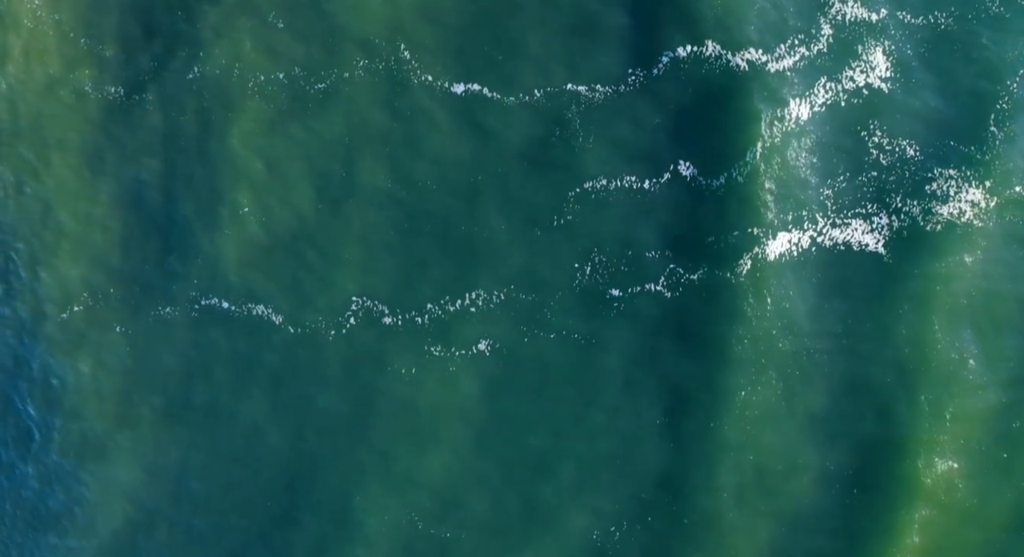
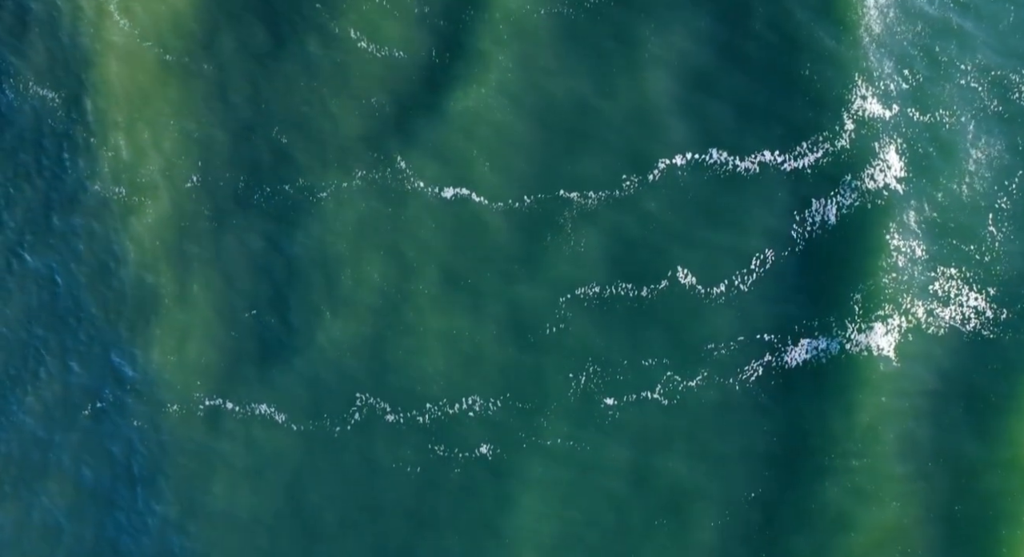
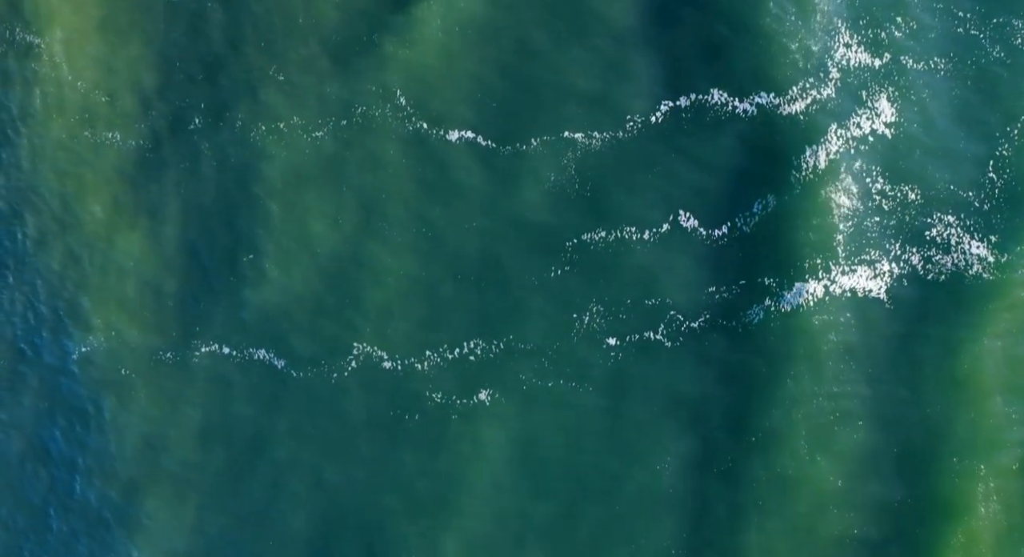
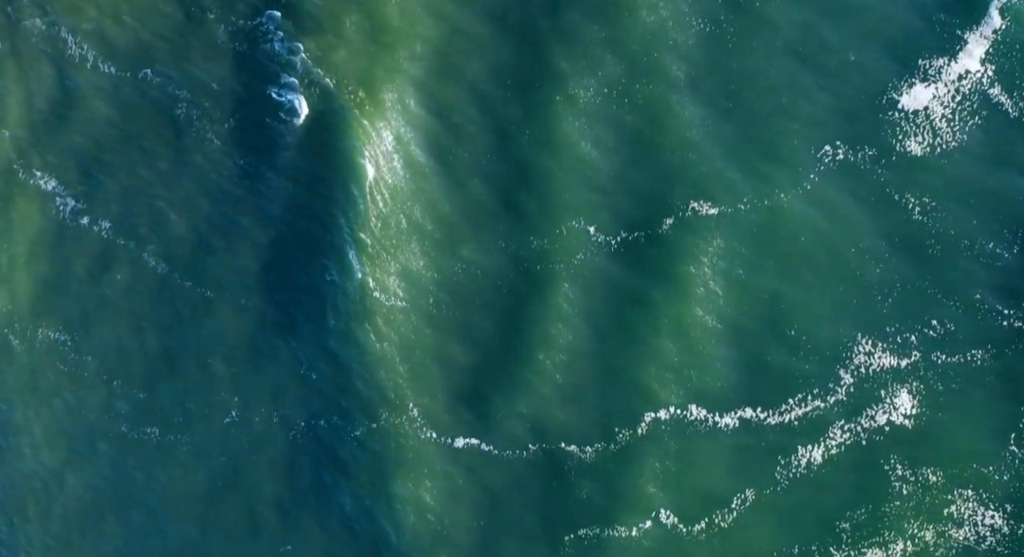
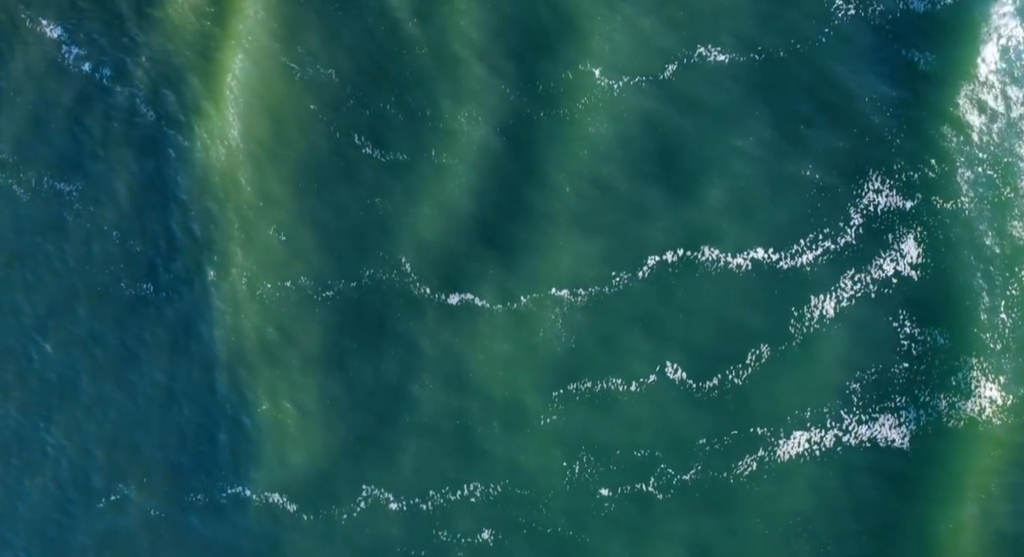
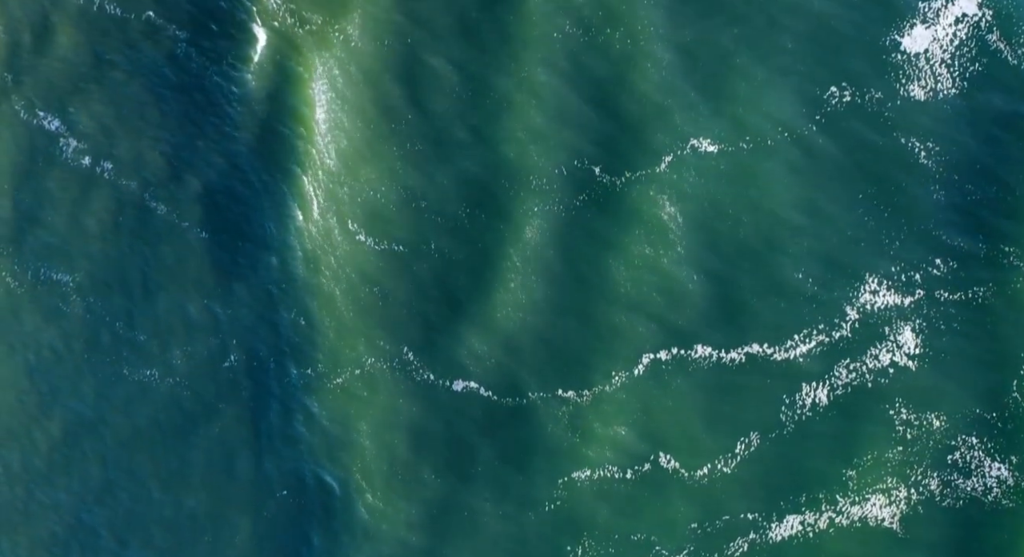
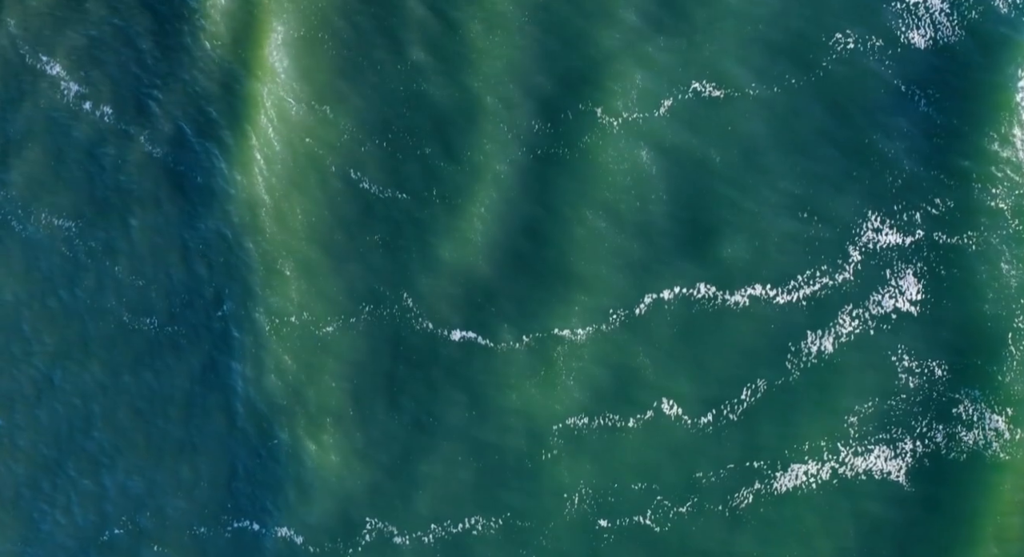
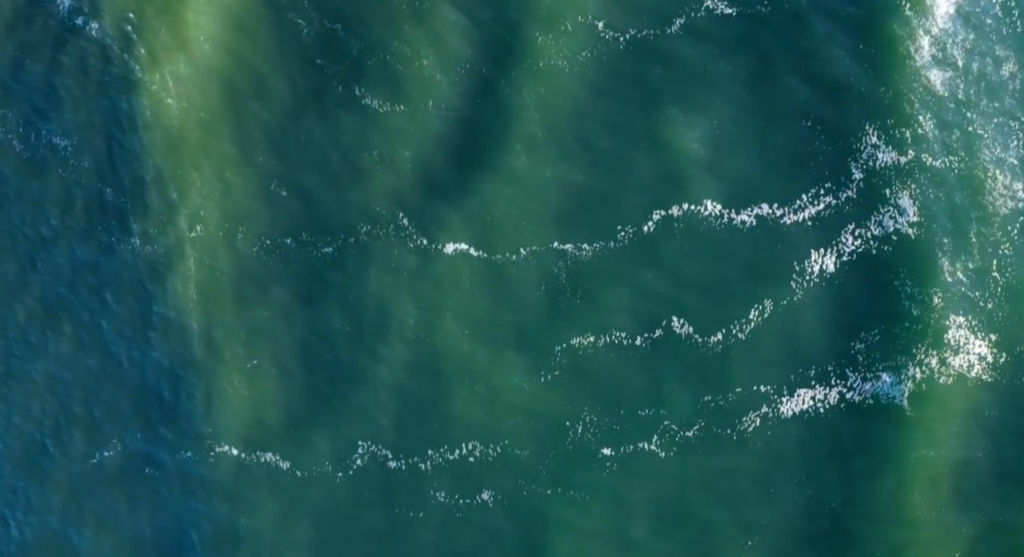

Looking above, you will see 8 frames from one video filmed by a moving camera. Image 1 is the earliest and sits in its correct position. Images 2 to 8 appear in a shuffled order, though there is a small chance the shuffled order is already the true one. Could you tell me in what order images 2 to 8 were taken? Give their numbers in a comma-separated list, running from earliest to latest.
3, 2, 8, 5, 7, 6, 4
